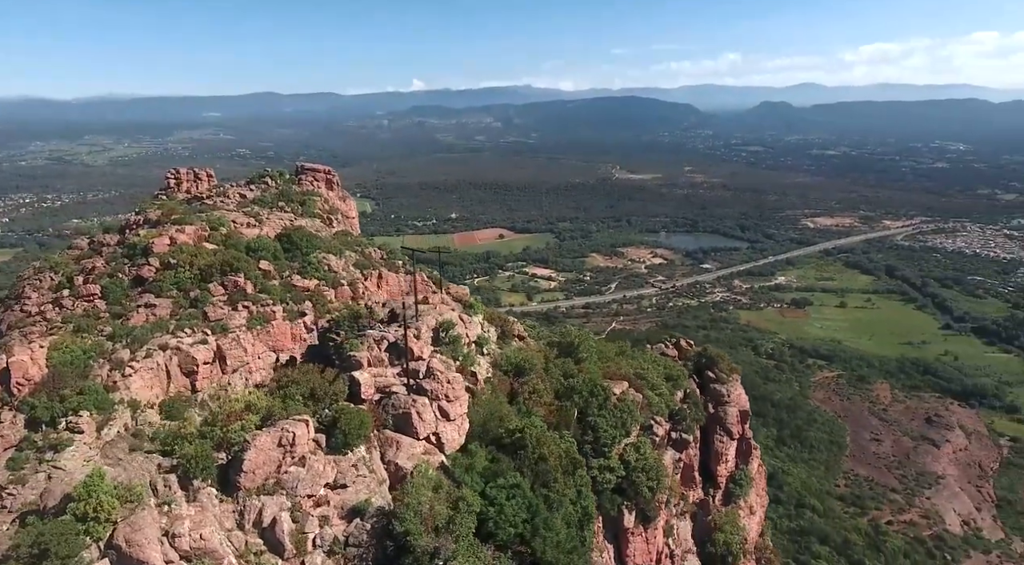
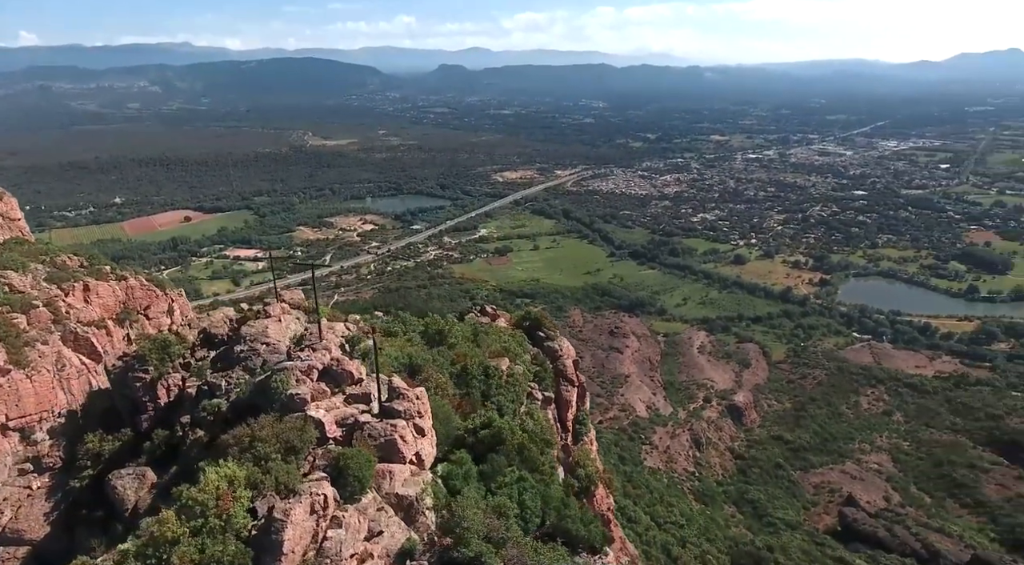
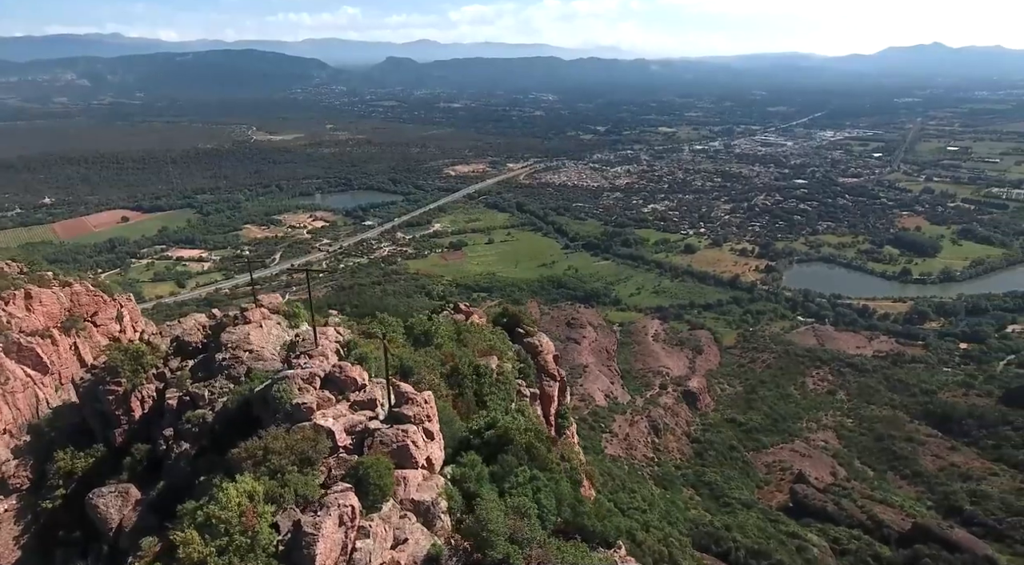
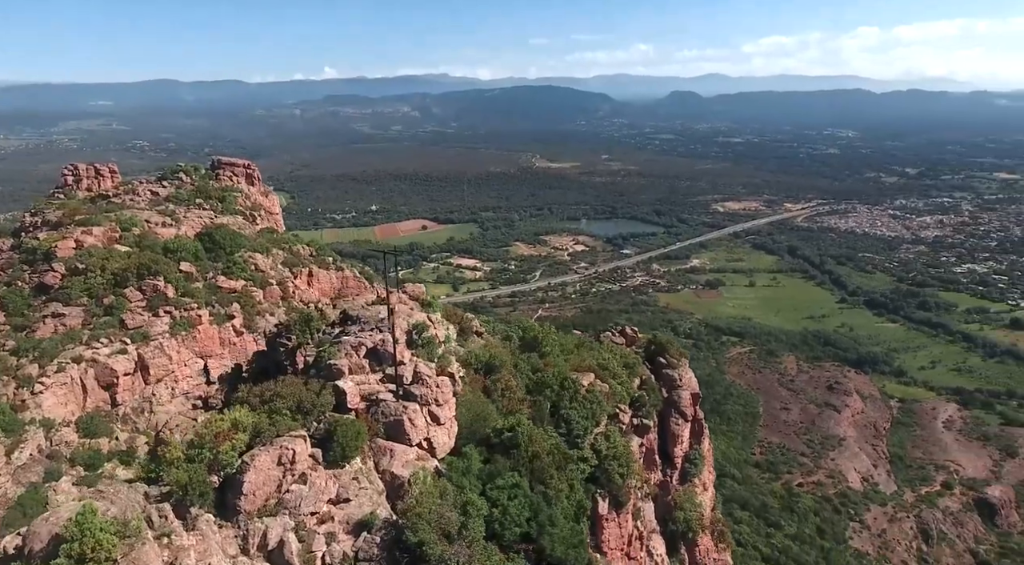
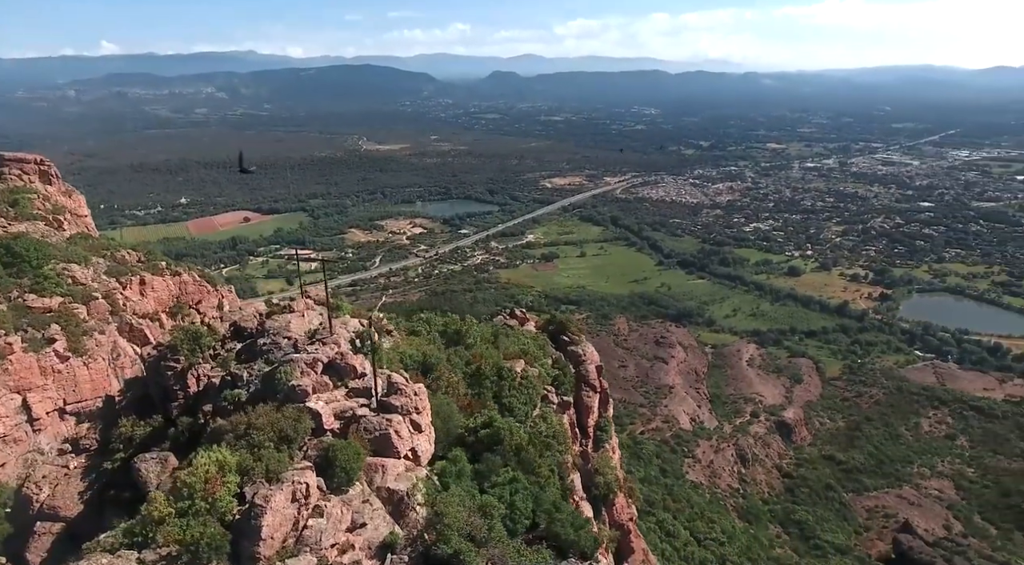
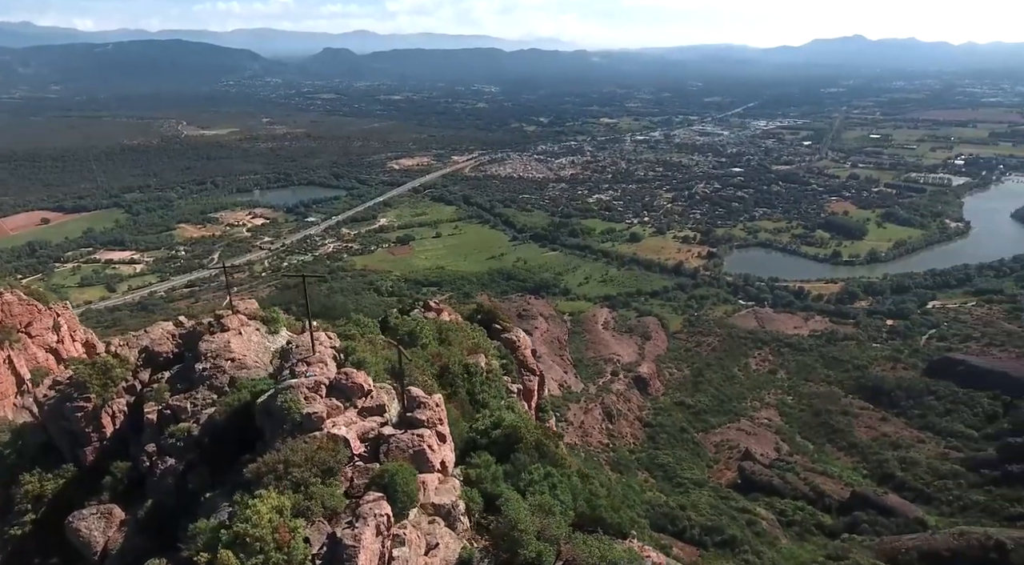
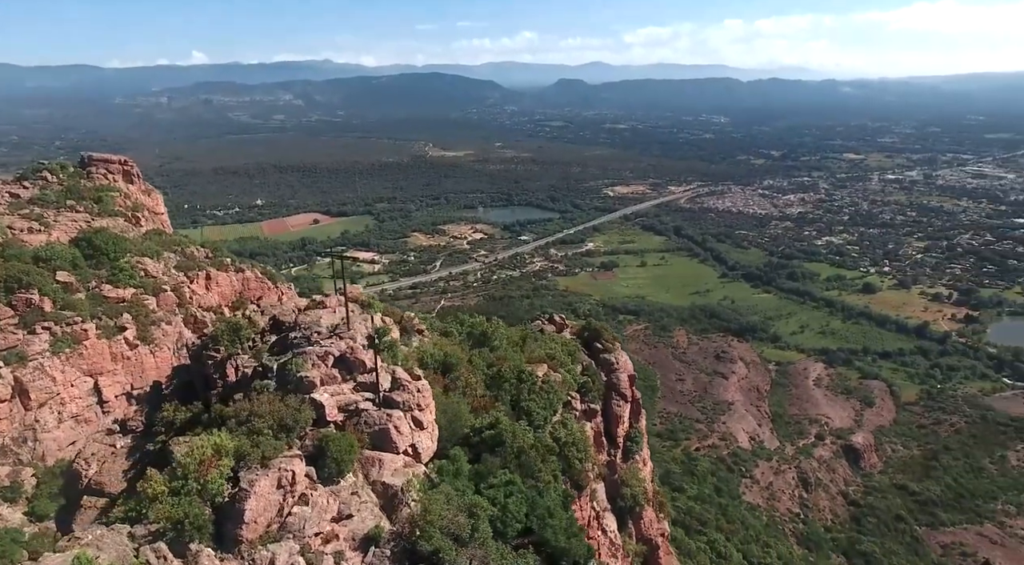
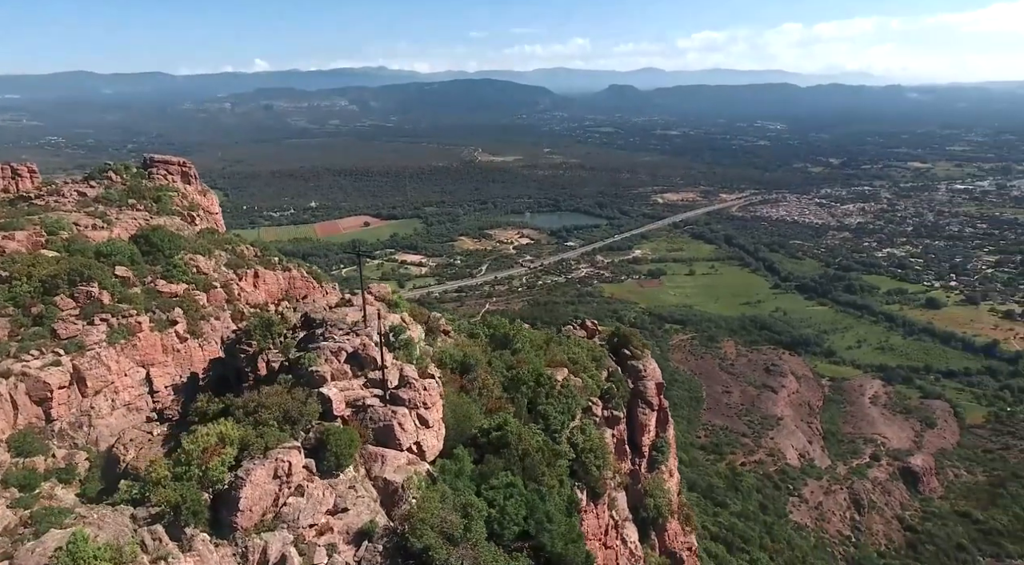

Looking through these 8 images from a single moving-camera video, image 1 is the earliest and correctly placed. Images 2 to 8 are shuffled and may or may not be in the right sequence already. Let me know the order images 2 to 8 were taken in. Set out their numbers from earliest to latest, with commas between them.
4, 8, 7, 5, 2, 3, 6
